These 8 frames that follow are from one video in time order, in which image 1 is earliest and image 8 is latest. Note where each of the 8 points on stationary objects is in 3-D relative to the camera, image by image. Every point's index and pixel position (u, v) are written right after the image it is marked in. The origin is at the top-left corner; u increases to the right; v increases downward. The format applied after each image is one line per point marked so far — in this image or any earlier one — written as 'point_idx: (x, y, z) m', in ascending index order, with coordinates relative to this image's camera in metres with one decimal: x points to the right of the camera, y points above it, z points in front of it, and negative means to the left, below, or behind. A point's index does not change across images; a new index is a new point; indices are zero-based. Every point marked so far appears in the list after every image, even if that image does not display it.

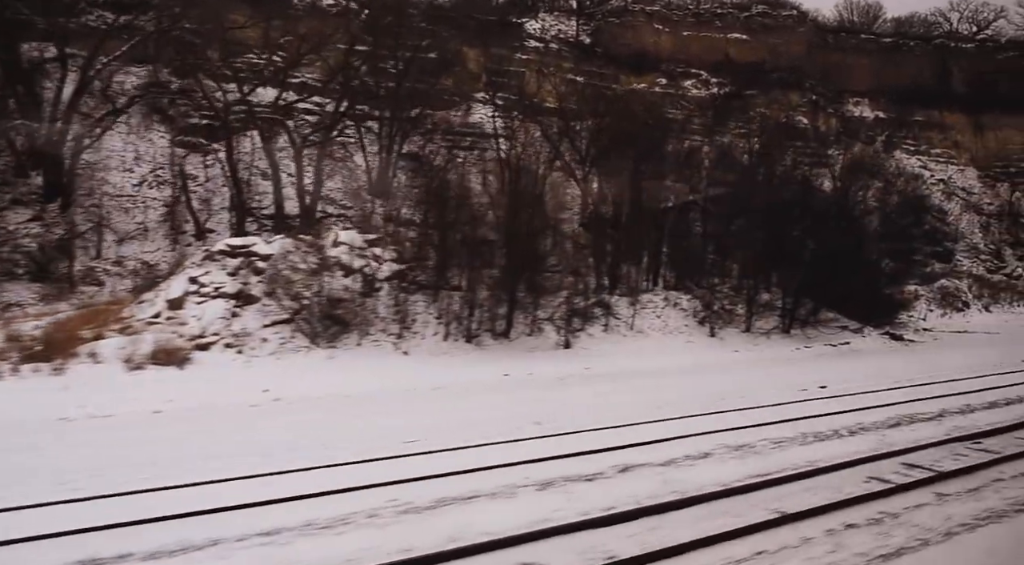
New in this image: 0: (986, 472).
0: (+4.6, -1.8, +7.5) m
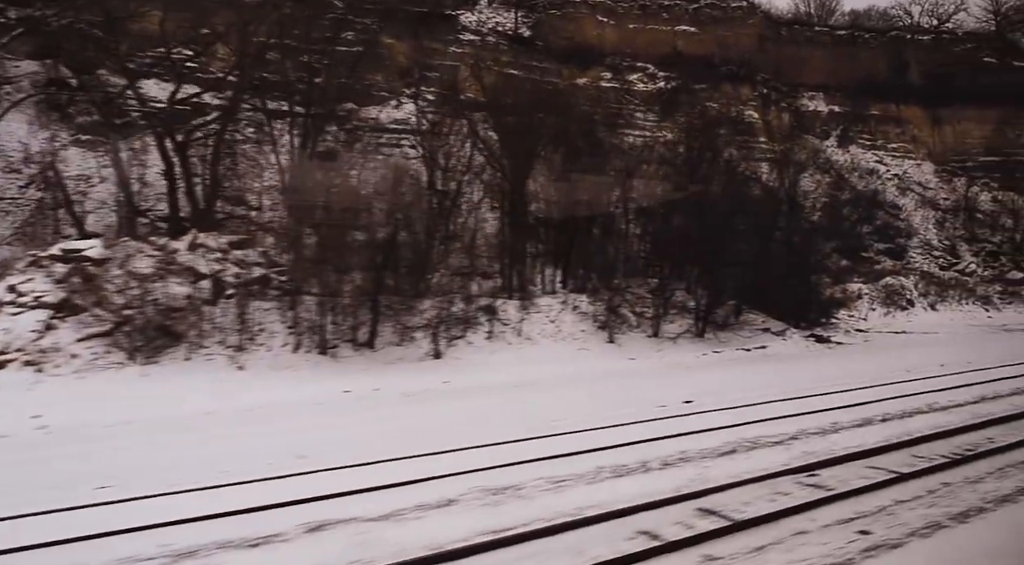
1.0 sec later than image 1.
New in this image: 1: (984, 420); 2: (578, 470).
0: (+2.1, -1.8, +5.9) m
1: (+5.7, -1.7, +9.3) m
2: (+0.6, -1.7, +7.0) m
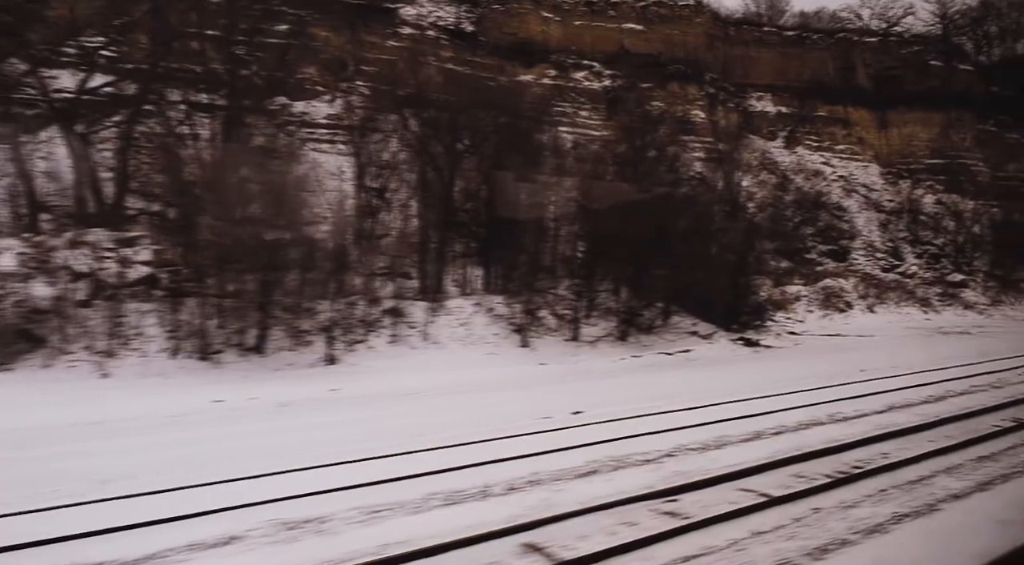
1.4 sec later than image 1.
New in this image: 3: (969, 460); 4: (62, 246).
0: (+0.8, -1.8, +5.1) m
1: (+4.1, -1.7, +8.6) m
2: (-0.8, -1.7, +6.1) m
3: (+4.4, -1.7, +7.5) m
4: (-8.5, +0.7, +14.6) m
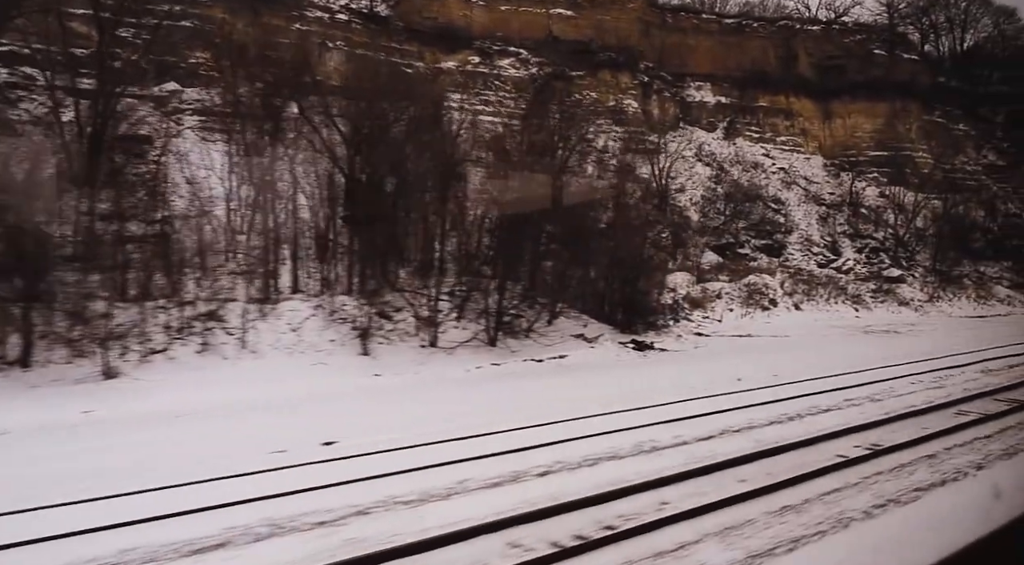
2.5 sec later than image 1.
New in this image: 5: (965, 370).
0: (-1.8, -1.8, +3.1) m
1: (+1.5, -1.6, +6.7) m
2: (-3.4, -1.7, +4.0) m
3: (+1.8, -1.7, +5.6) m
4: (-11.4, +0.7, +12.3) m
5: (+7.4, -1.4, +12.5) m
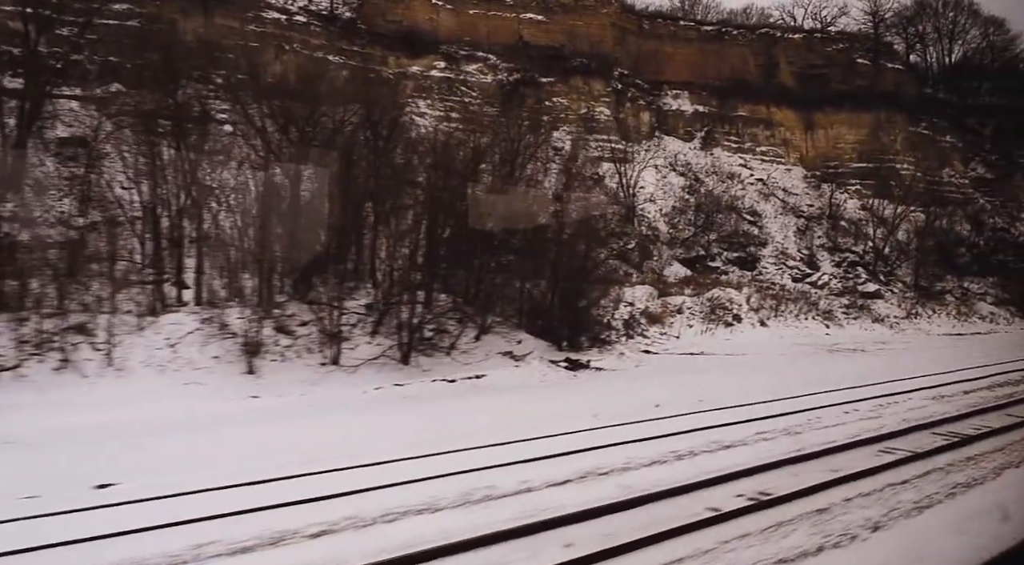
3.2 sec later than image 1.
0: (-3.3, -1.8, +1.7) m
1: (-0.1, -1.7, +5.4) m
2: (-5.0, -1.7, +2.7) m
3: (+0.3, -1.7, +4.3) m
4: (-12.9, +0.6, +11.0) m
5: (+5.9, -1.7, +11.2) m
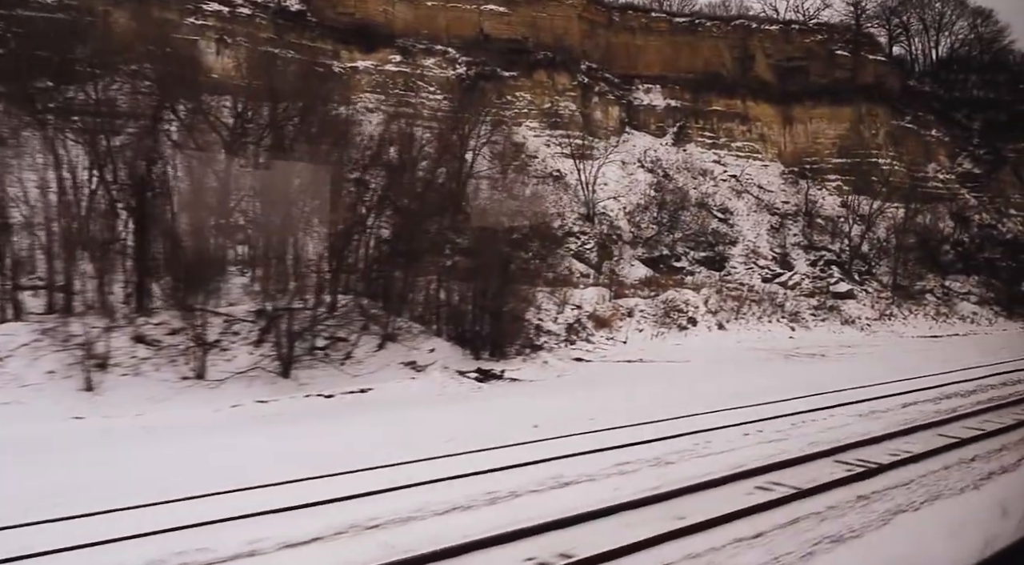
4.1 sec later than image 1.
0: (-5.1, -1.8, +0.3) m
1: (-1.8, -1.7, +3.9) m
2: (-6.7, -1.7, +1.3) m
3: (-1.5, -1.7, +2.8) m
4: (-14.7, +0.4, +9.6) m
5: (+4.1, -1.7, +9.7) m
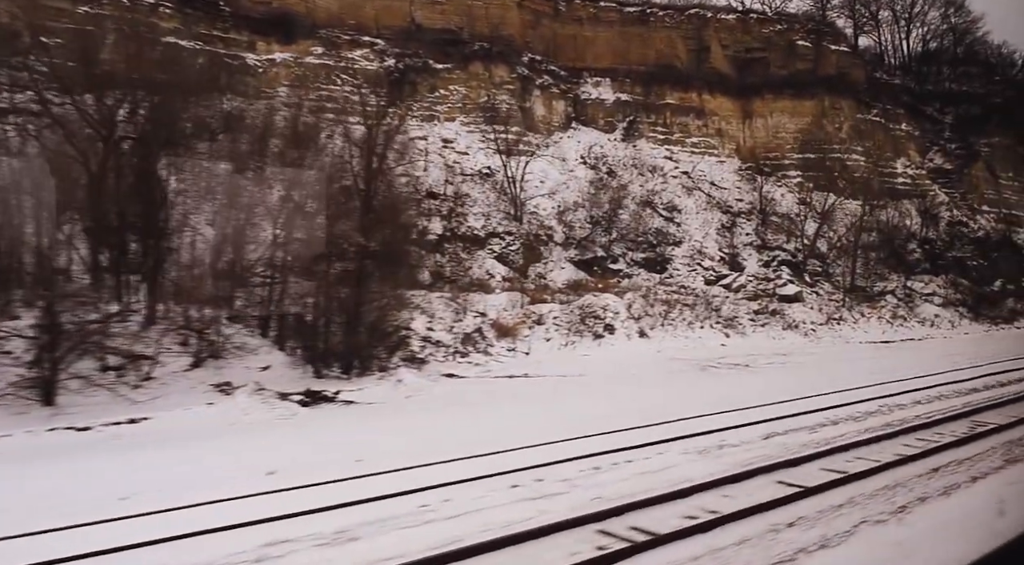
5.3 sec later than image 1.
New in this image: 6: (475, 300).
0: (-7.6, -1.8, -1.9) m
1: (-4.4, -1.7, +1.8) m
2: (-9.3, -1.8, -0.9) m
3: (-4.0, -1.8, +0.7) m
4: (-17.2, +0.2, +7.5) m
5: (+1.6, -1.7, +7.6) m
6: (-0.9, -0.4, +19.5) m
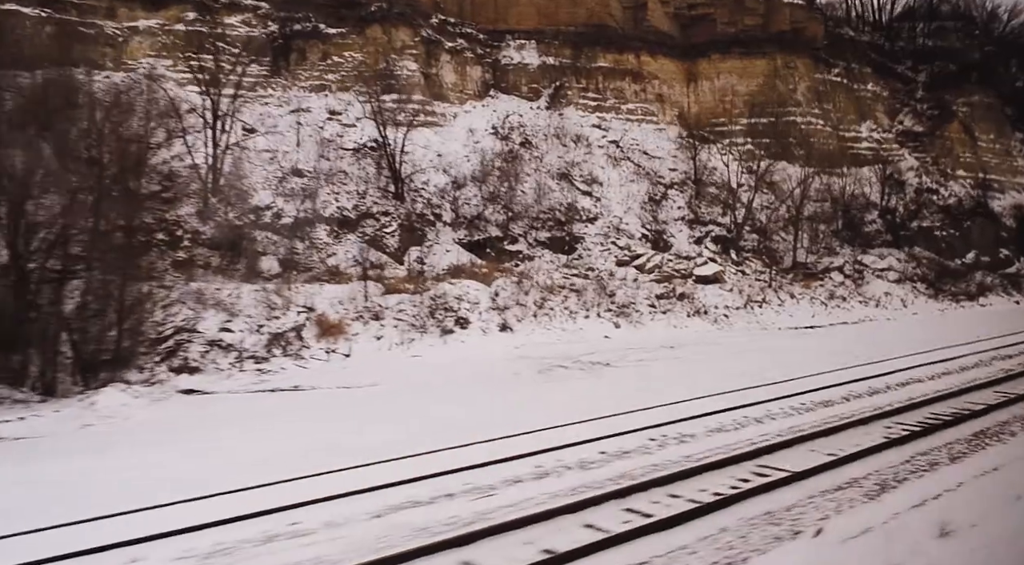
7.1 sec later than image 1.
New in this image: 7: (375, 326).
0: (-11.3, -2.2, -4.8) m
1: (-8.0, -1.9, -1.2) m
2: (-13.0, -2.2, -3.8) m
3: (-7.7, -2.0, -2.3) m
4: (-20.9, -0.2, +4.7) m
5: (-2.0, -1.6, +4.5) m
6: (-4.4, -0.2, +16.5) m
7: (-2.6, -0.9, +16.1) m
